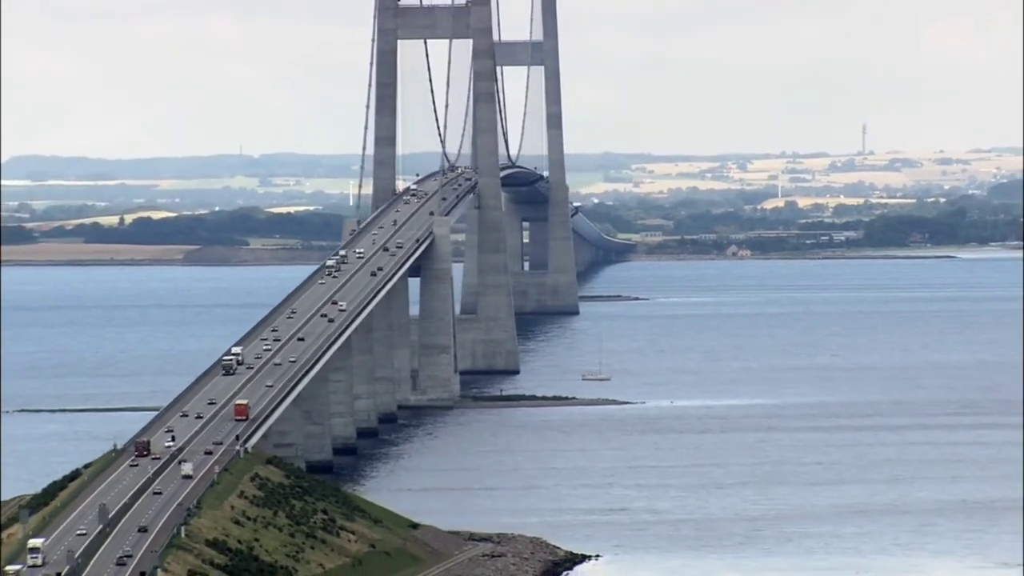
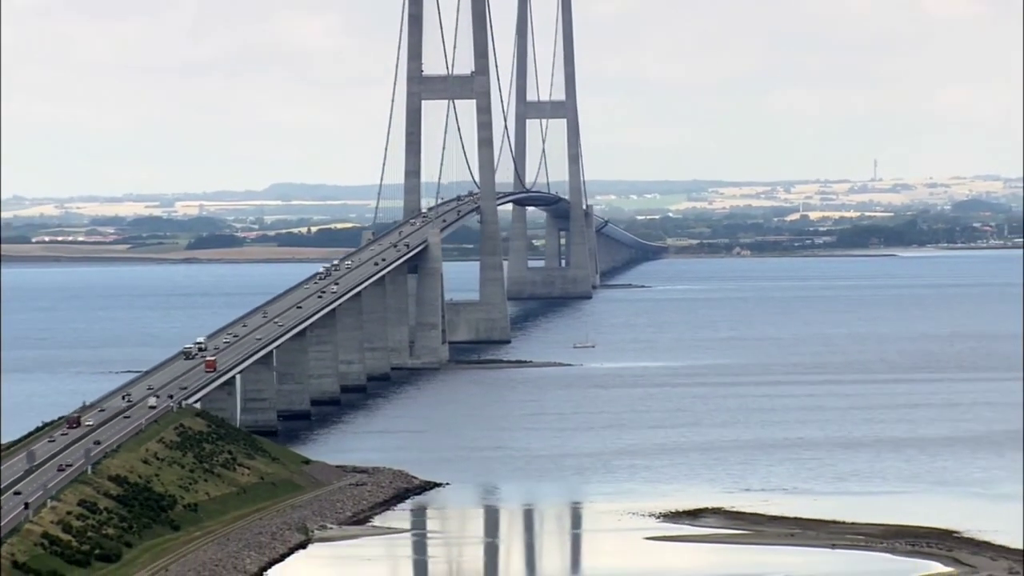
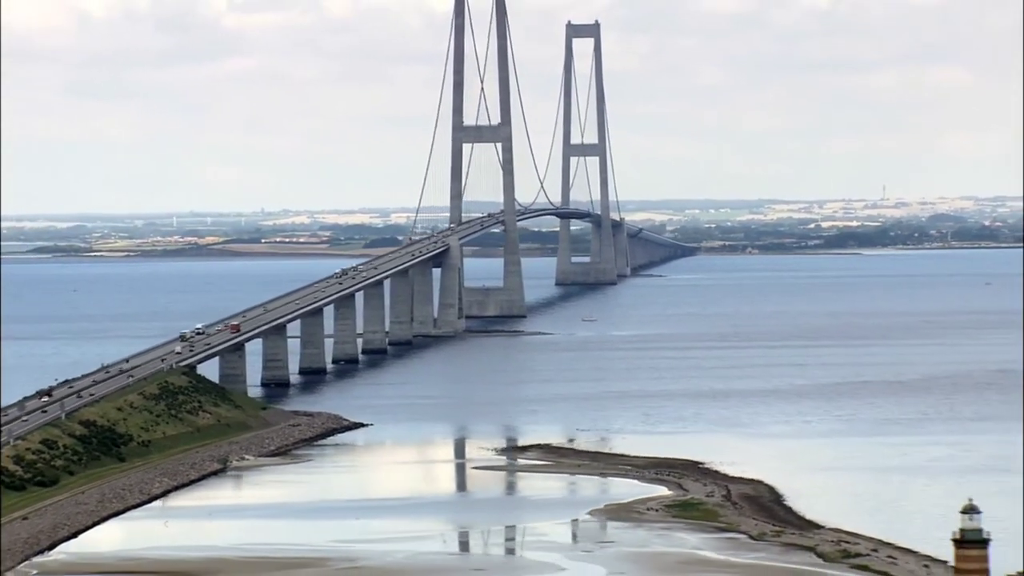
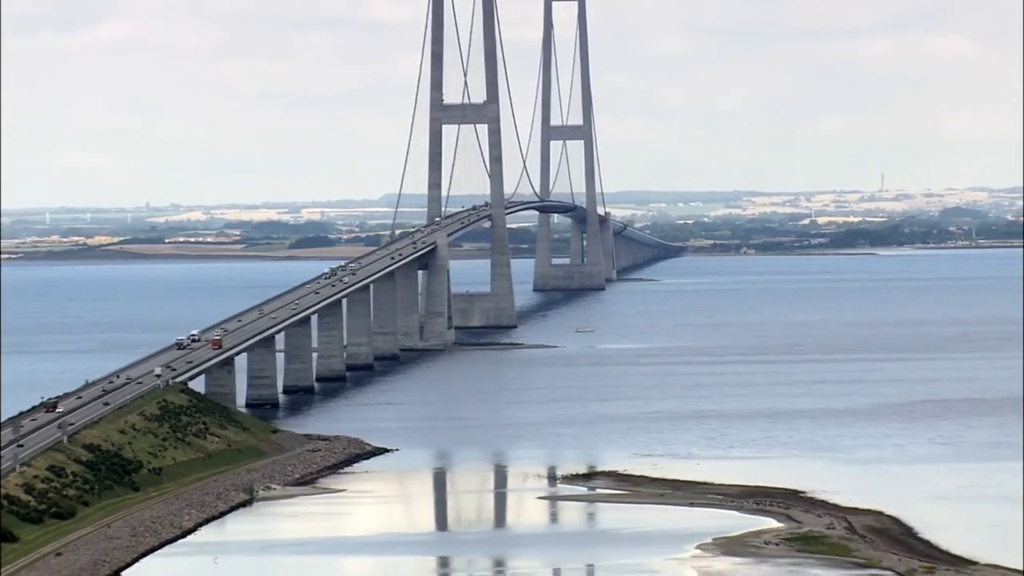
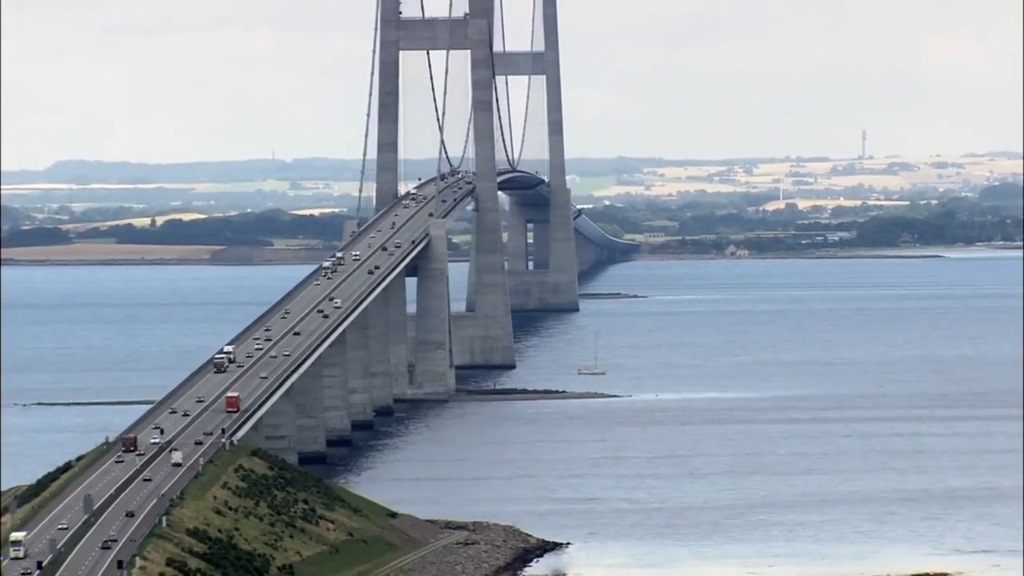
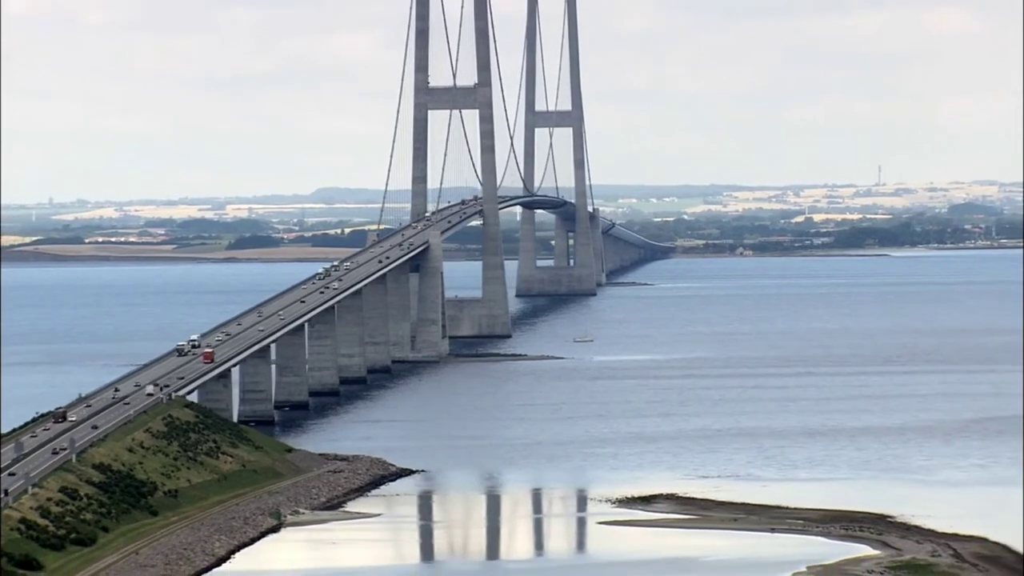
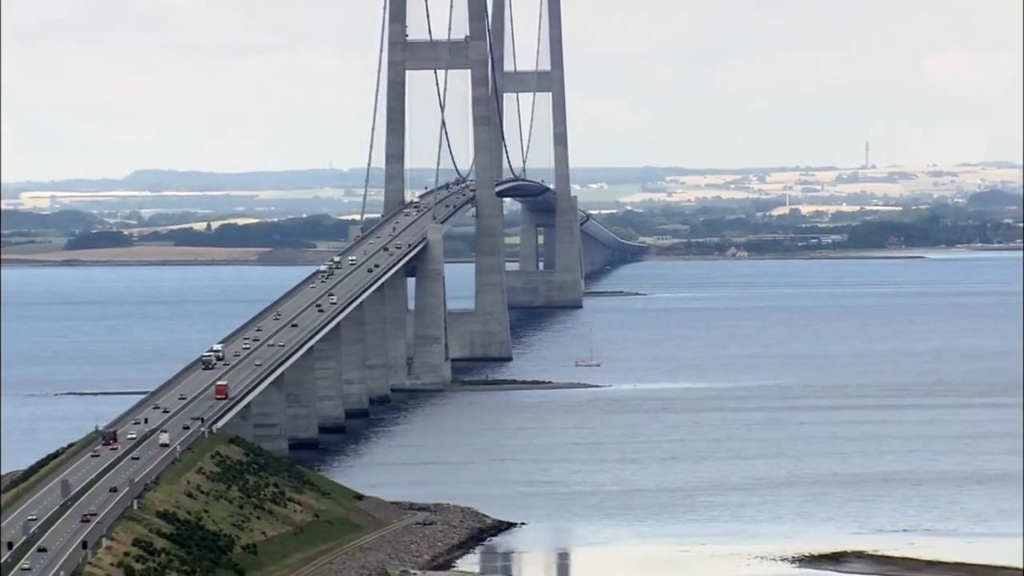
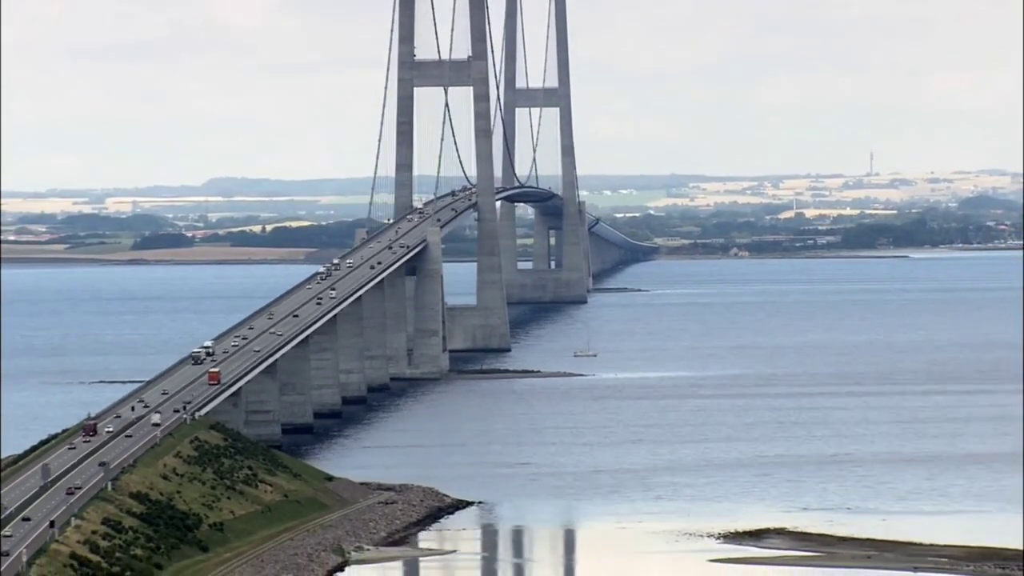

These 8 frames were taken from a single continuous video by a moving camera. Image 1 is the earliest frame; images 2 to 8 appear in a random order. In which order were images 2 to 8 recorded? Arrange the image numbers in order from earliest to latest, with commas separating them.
5, 7, 8, 2, 6, 4, 3
